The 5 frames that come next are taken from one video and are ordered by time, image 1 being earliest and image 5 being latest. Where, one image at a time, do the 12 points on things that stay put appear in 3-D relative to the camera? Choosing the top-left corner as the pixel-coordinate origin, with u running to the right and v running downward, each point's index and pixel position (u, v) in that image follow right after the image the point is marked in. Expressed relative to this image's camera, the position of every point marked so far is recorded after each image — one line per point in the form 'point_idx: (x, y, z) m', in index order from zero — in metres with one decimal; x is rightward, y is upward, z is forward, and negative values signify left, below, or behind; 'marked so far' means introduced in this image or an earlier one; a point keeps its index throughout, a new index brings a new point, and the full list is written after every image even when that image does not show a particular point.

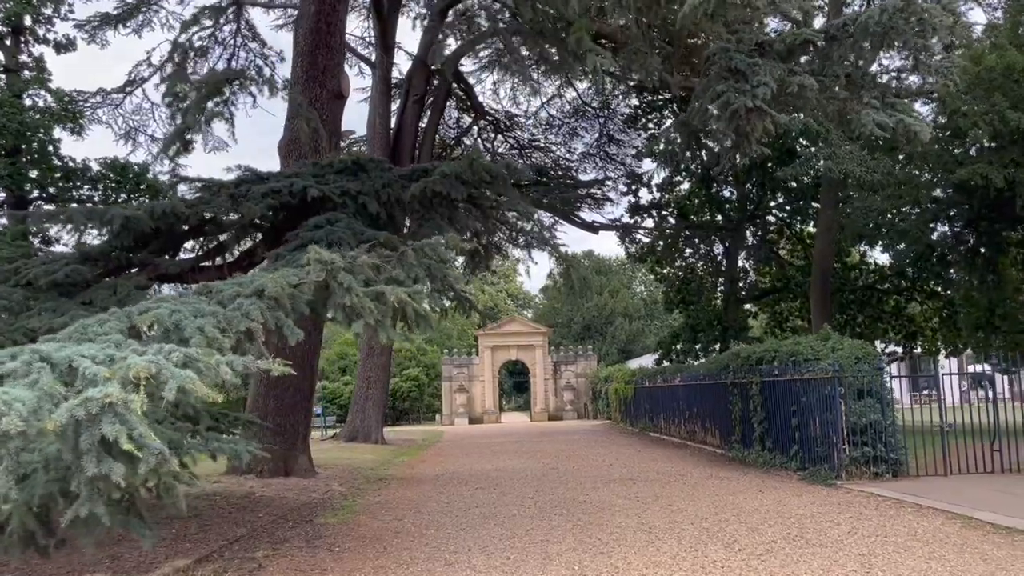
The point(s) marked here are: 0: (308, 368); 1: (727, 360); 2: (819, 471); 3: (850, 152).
0: (-3.2, -1.2, +13.6) m
1: (+4.2, -1.4, +17.2) m
2: (+4.3, -2.5, +12.1) m
3: (+7.0, +2.8, +18.0) m
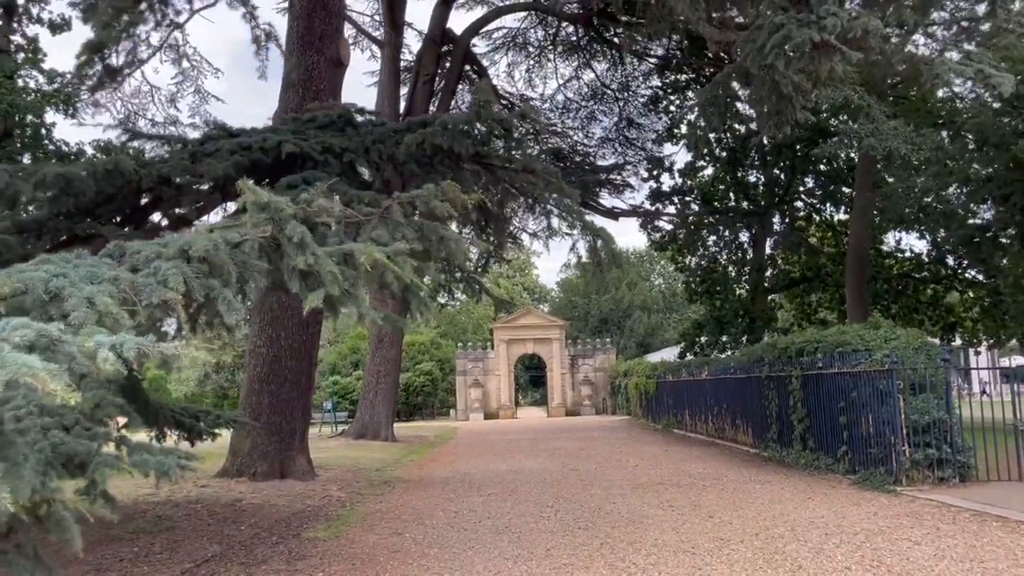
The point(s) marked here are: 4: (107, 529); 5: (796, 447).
0: (-2.9, -1.0, +12.4) m
1: (+4.5, -1.2, +15.8) m
2: (+4.5, -2.3, +10.8) m
3: (+7.3, +3.0, +16.6) m
4: (-3.7, -2.2, +8.0) m
5: (+4.5, -2.5, +13.7) m
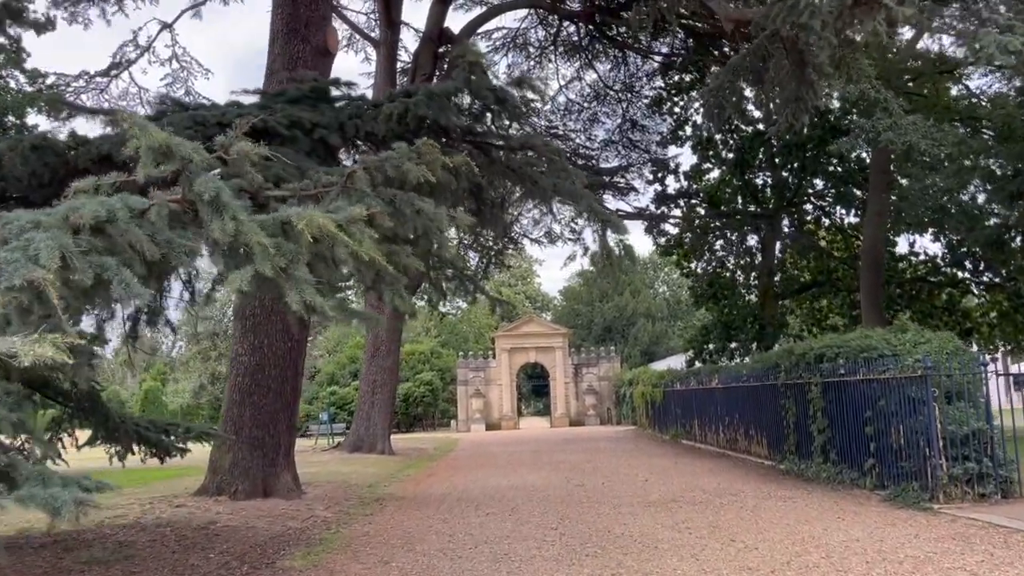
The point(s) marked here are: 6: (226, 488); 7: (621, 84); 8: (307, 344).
0: (-2.9, -1.1, +11.6) m
1: (+4.5, -1.2, +15.0) m
2: (+4.5, -2.3, +9.9) m
3: (+7.3, +3.0, +15.8) m
4: (-3.7, -2.2, +7.2) m
5: (+4.5, -2.5, +12.8) m
6: (-3.7, -2.6, +11.4) m
7: (+2.5, +4.6, +19.8) m
8: (-2.8, -0.8, +11.8) m
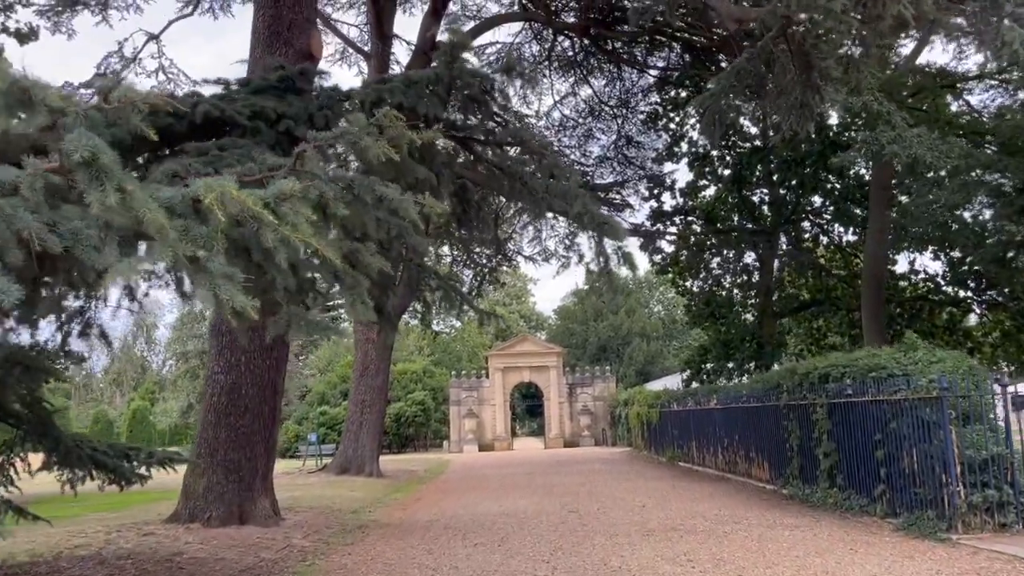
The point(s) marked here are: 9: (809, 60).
0: (-3.0, -1.3, +11.0) m
1: (+4.4, -1.5, +14.4) m
2: (+4.4, -2.5, +9.3) m
3: (+7.1, +2.7, +15.3) m
4: (-3.8, -2.3, +6.5) m
5: (+4.3, -2.7, +12.2) m
6: (-3.9, -2.8, +10.7) m
7: (+2.3, +4.2, +19.3) m
8: (-2.9, -1.0, +11.2) m
9: (+3.3, +2.6, +9.8) m
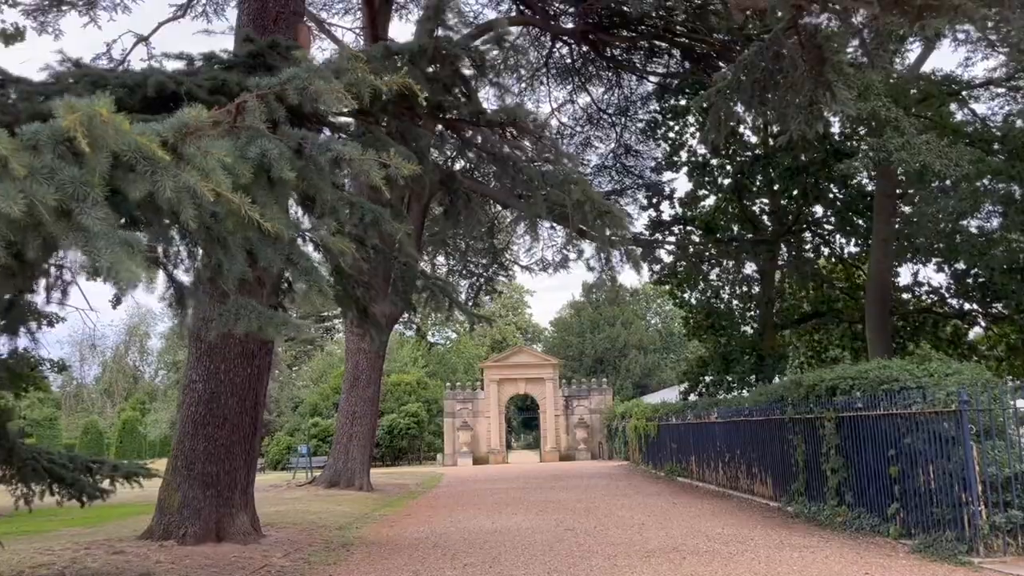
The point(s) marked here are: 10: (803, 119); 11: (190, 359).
0: (-3.1, -1.3, +10.4) m
1: (+4.3, -1.6, +13.9) m
2: (+4.3, -2.5, +8.8) m
3: (+7.1, +2.5, +14.8) m
4: (-3.9, -2.3, +5.9) m
5: (+4.3, -2.9, +11.6) m
6: (-3.9, -2.8, +10.2) m
7: (+2.3, +4.0, +18.9) m
8: (-3.0, -1.0, +10.6) m
9: (+3.3, +2.5, +9.3) m
10: (+3.4, +2.0, +10.0) m
11: (-3.8, -0.8, +10.4) m
